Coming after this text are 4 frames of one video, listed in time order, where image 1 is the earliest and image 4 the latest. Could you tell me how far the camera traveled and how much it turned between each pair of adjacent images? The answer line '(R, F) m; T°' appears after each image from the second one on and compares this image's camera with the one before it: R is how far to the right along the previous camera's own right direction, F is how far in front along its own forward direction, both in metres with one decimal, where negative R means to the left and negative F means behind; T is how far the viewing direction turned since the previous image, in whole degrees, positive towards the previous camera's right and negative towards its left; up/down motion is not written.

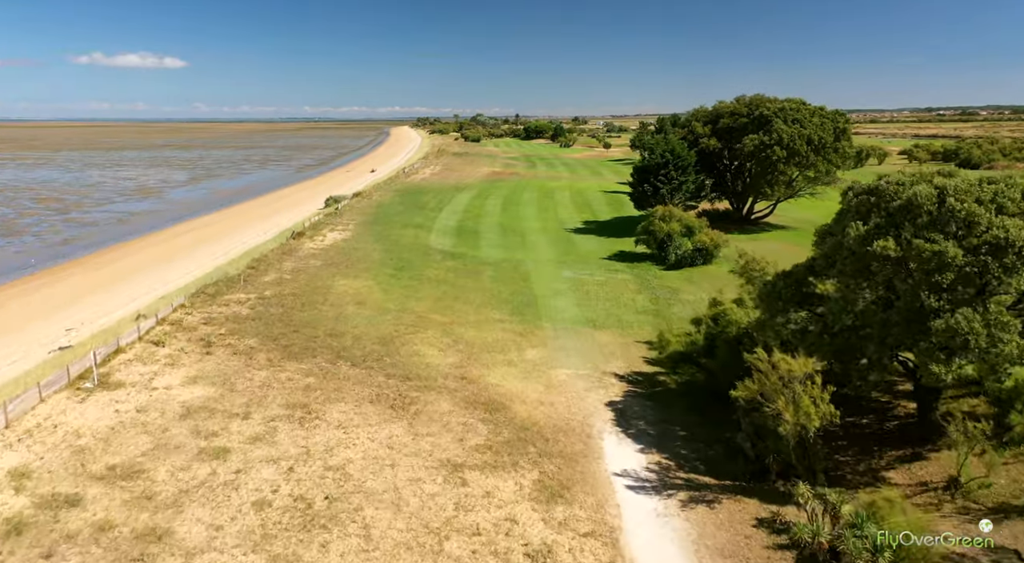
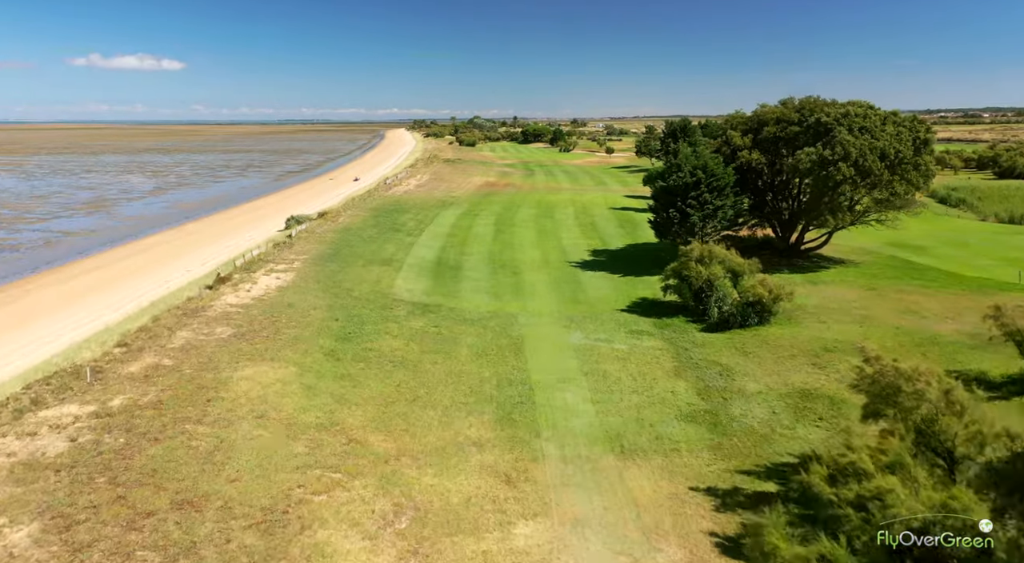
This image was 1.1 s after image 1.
(+0.4, +8.2) m; 0°
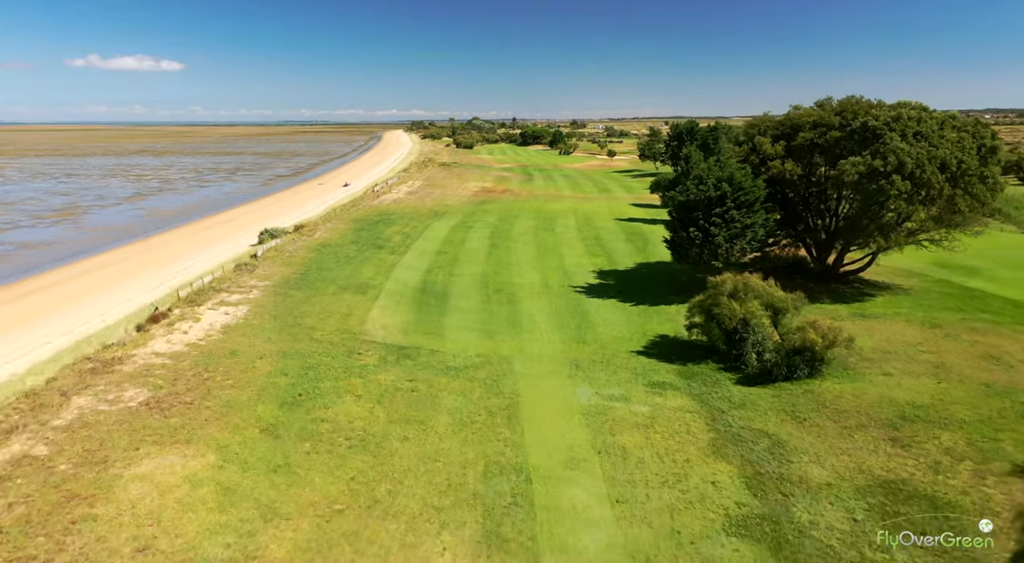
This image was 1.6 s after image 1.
(+0.2, +4.5) m; 0°
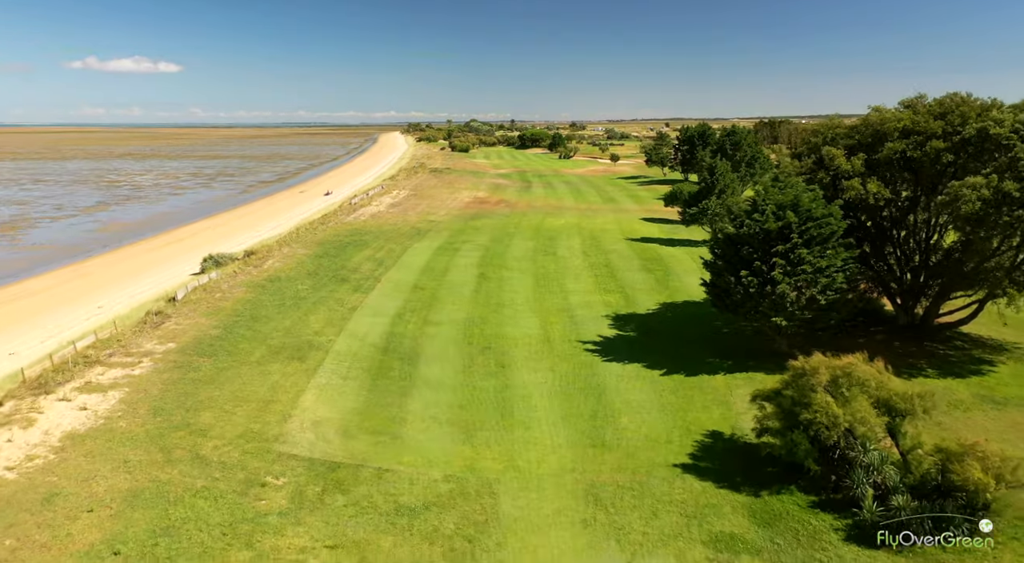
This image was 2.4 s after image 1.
(+0.3, +7.2) m; 0°
